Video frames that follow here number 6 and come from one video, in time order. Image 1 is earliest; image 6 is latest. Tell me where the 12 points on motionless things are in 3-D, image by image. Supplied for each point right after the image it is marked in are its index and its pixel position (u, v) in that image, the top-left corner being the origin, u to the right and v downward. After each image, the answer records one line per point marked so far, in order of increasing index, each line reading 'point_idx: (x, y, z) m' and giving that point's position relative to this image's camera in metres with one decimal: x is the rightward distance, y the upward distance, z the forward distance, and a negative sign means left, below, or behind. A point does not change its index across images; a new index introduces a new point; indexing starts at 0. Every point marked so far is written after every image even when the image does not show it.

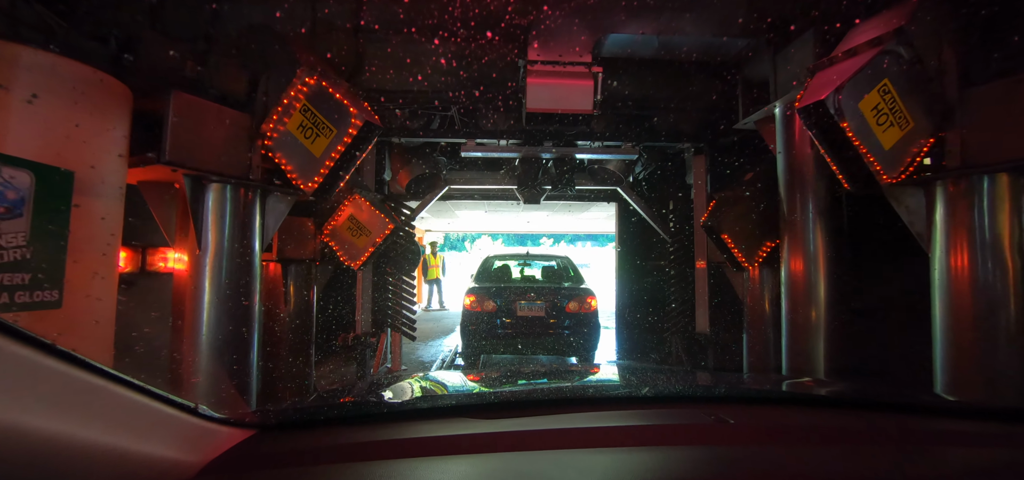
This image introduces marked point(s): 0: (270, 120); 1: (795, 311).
0: (-1.6, +0.8, +2.8) m
1: (+2.6, -0.6, +3.8) m
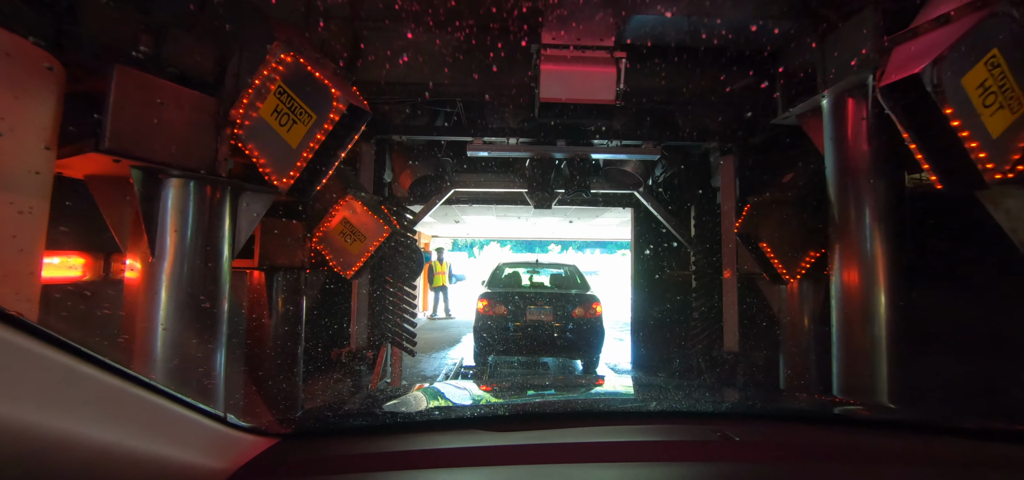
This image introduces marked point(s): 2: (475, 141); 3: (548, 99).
0: (-1.5, +0.8, +2.4) m
1: (+2.7, -0.7, +3.3) m
2: (-0.4, +1.2, +4.9) m
3: (+0.3, +1.2, +3.4) m
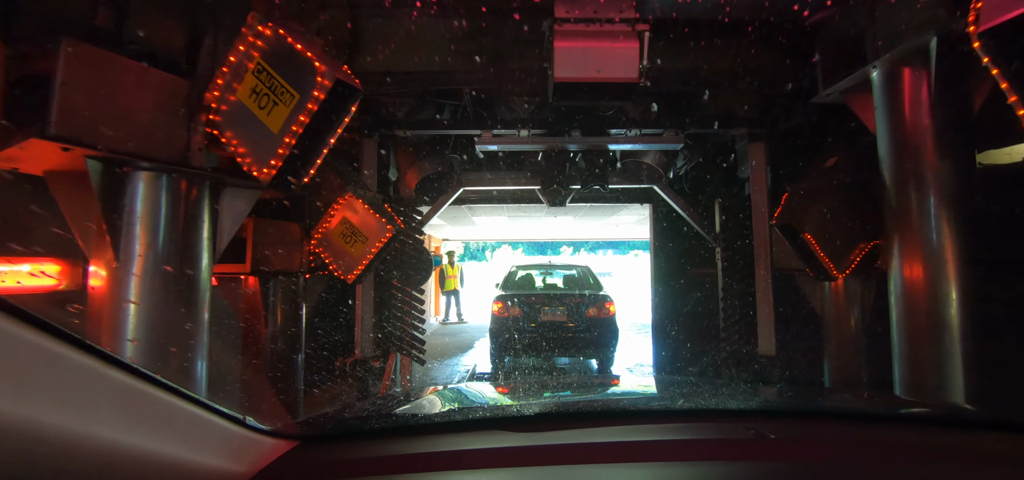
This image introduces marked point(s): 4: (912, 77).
0: (-1.5, +0.8, +2.1) m
1: (+2.8, -0.6, +2.9) m
2: (-0.3, +1.2, +4.6) m
3: (+0.4, +1.2, +3.1) m
4: (+2.8, +1.2, +2.9) m
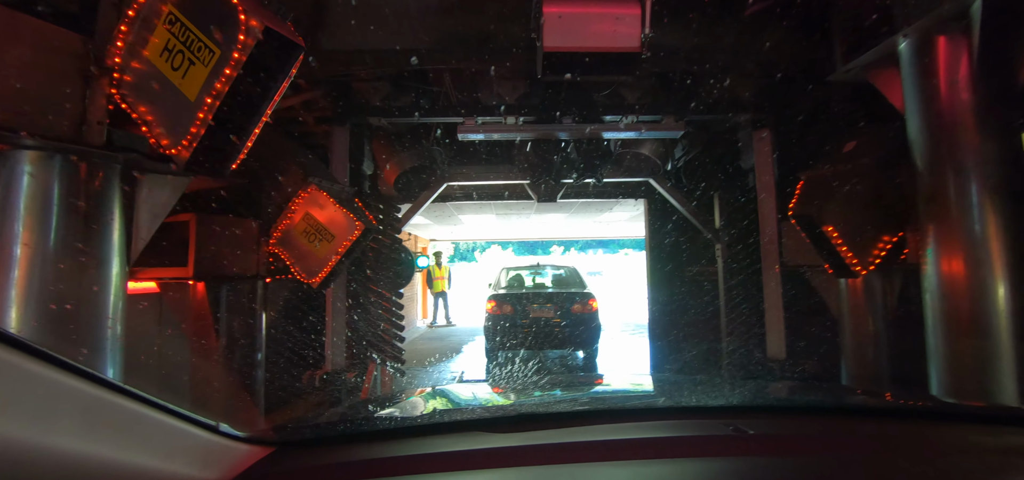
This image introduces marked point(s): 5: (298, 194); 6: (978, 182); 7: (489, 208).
0: (-1.6, +0.8, +1.6) m
1: (+2.7, -0.6, +2.5) m
2: (-0.4, +1.2, +4.2) m
3: (+0.3, +1.2, +2.7) m
4: (+2.7, +1.2, +2.6) m
5: (-1.7, +0.4, +3.3) m
6: (+2.9, +0.3, +2.6) m
7: (-0.5, +0.7, +8.5) m
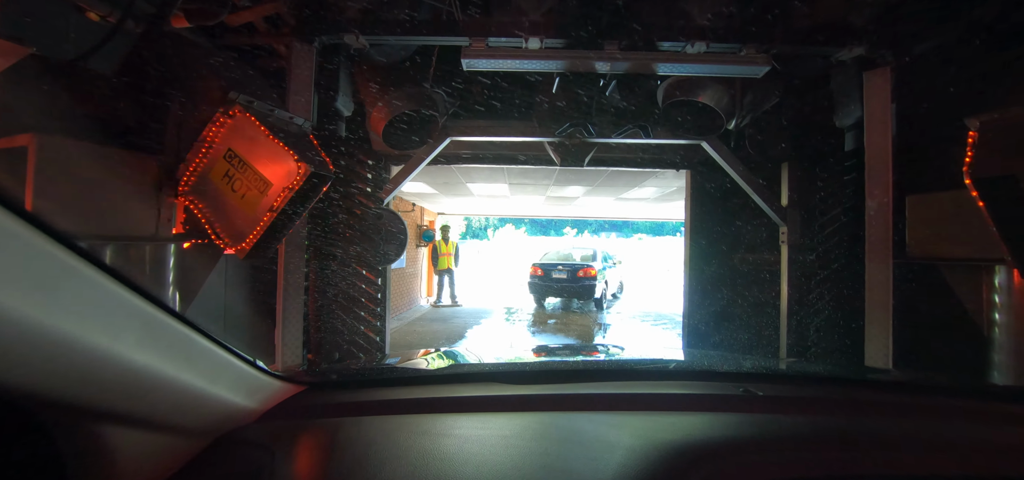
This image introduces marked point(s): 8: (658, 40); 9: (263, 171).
0: (-1.5, +1.0, +0.6) m
1: (+2.8, -0.5, +1.4) m
2: (-0.3, +1.5, +3.0) m
3: (+0.4, +1.4, +1.5) m
4: (+2.9, +1.3, +1.4) m
5: (-1.6, +0.6, +2.3) m
6: (+2.9, +0.4, +1.4) m
7: (-0.2, +1.1, +7.4) m
8: (+1.1, +1.5, +3.0) m
9: (-1.3, +0.4, +2.3) m
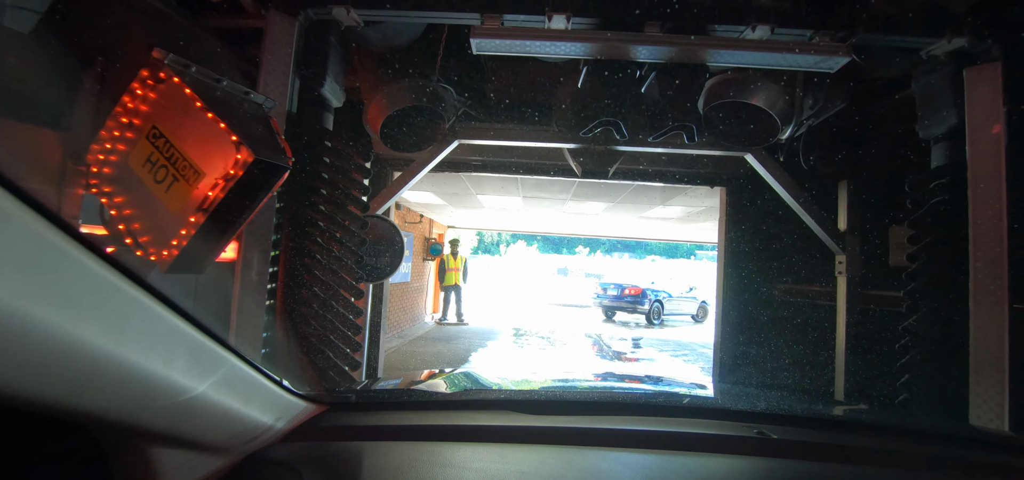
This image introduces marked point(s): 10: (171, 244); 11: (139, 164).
0: (-1.5, +1.0, +0.1) m
1: (+2.8, -0.7, +0.7) m
2: (-0.2, +1.3, +2.5) m
3: (+0.5, +1.3, +1.0) m
4: (+2.9, +1.1, +0.8) m
5: (-1.5, +0.6, +1.8) m
6: (+3.0, +0.2, +0.7) m
7: (0.0, +0.9, +6.8) m
8: (+1.2, +1.3, +2.4) m
9: (-1.3, +0.3, +1.8) m
10: (-1.4, 0.0, +1.8) m
11: (-1.5, +0.3, +1.8) m
